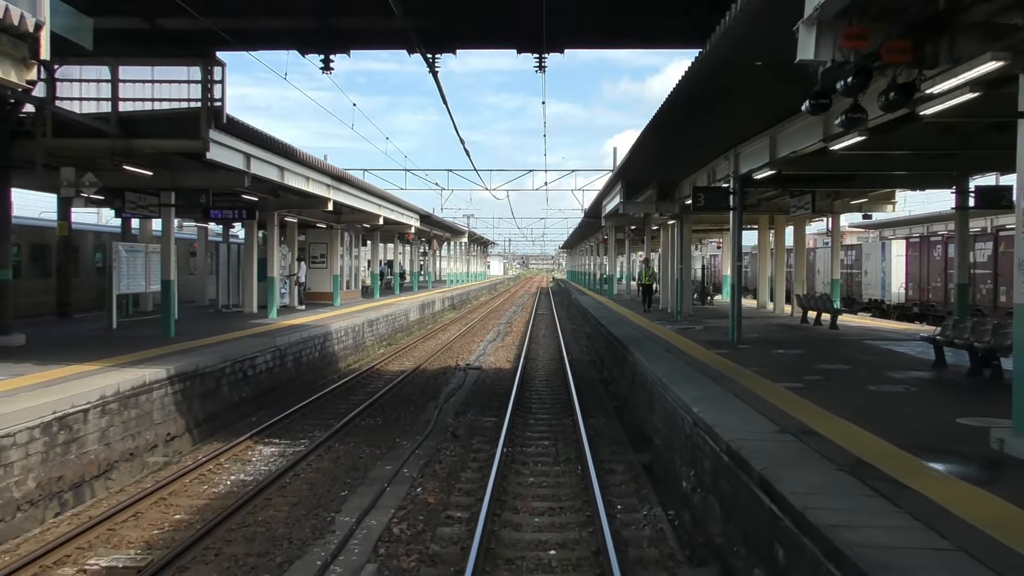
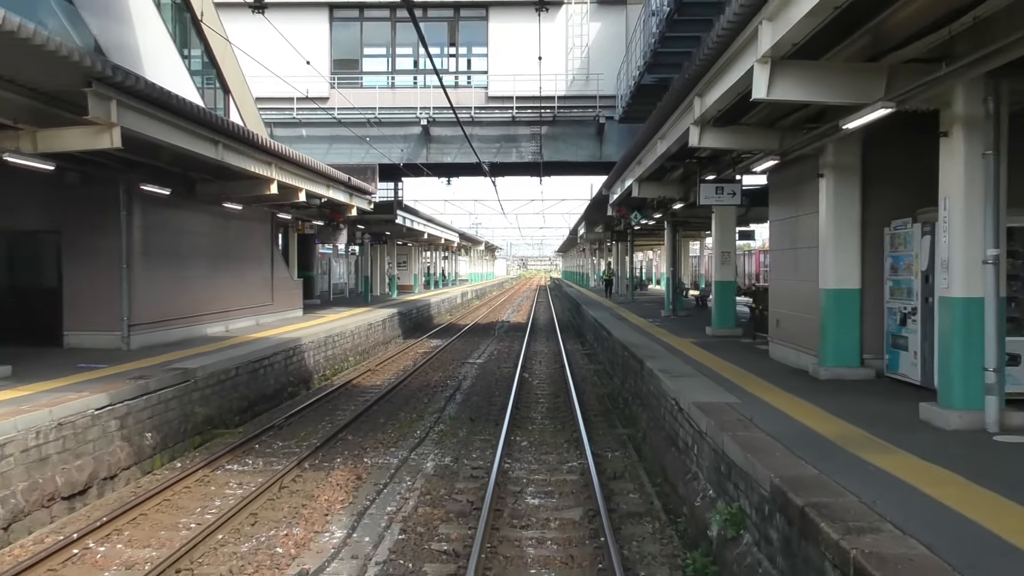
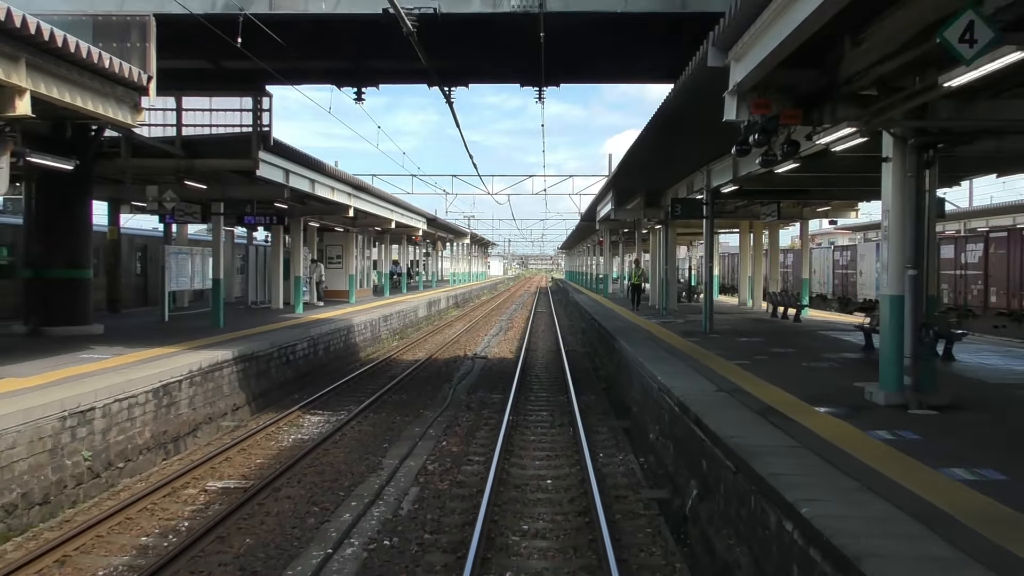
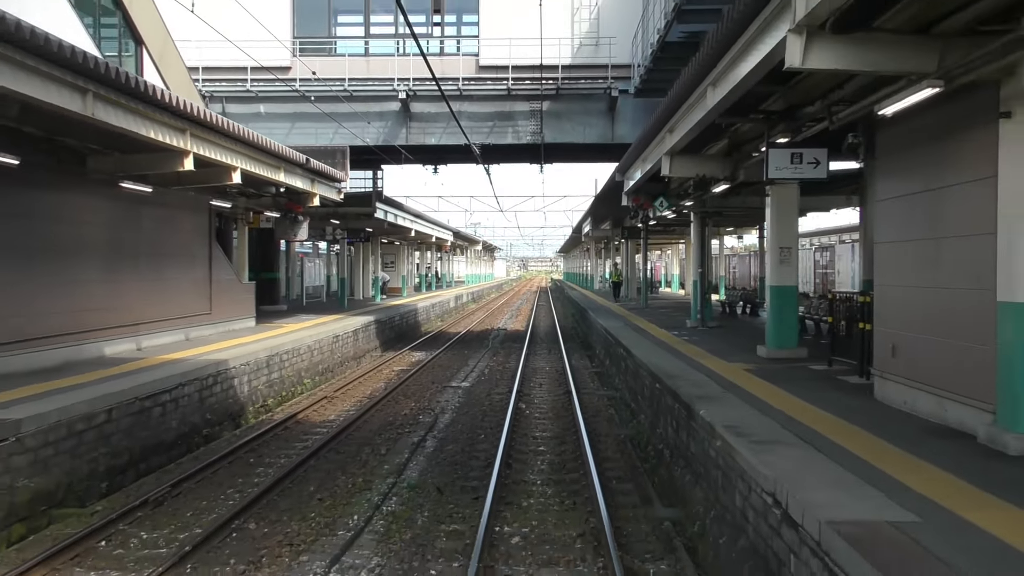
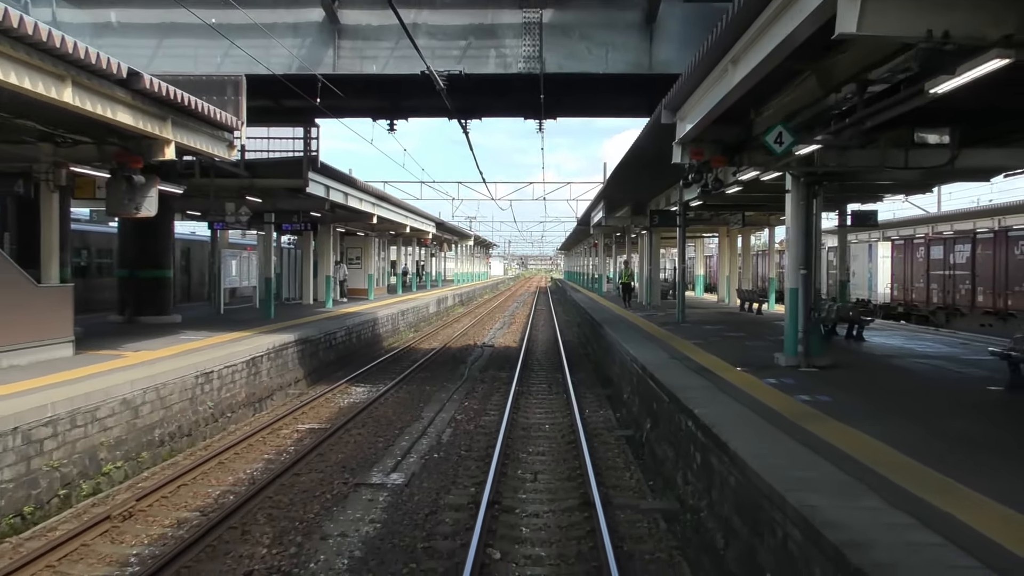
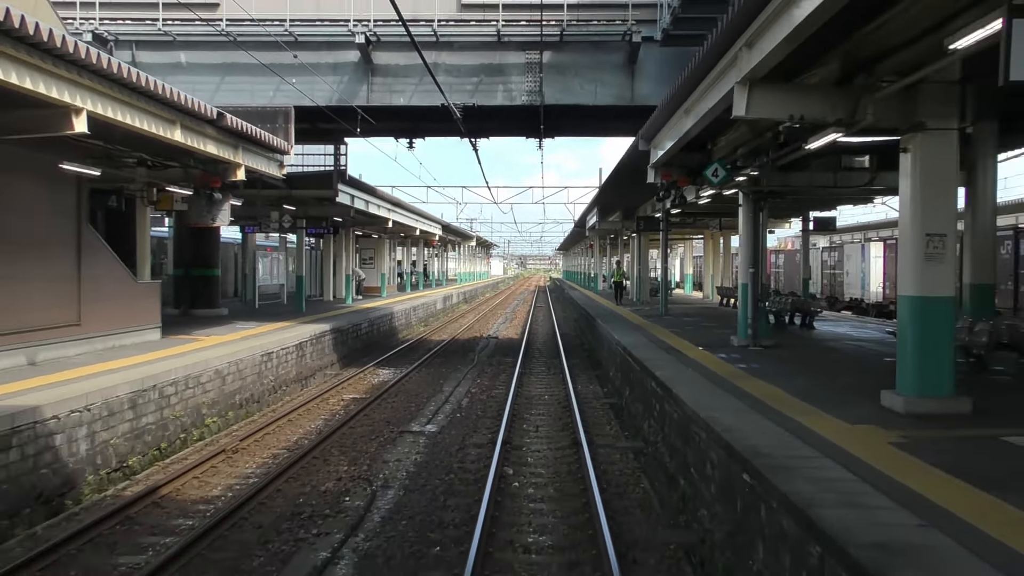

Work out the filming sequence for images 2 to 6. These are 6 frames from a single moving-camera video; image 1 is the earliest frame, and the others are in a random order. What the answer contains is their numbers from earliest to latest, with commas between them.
3, 5, 6, 4, 2
